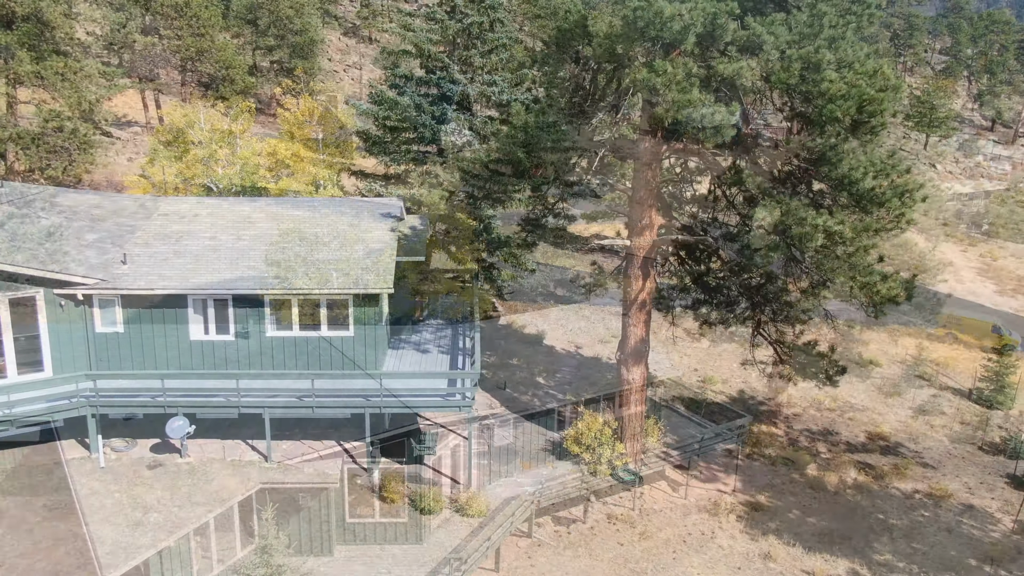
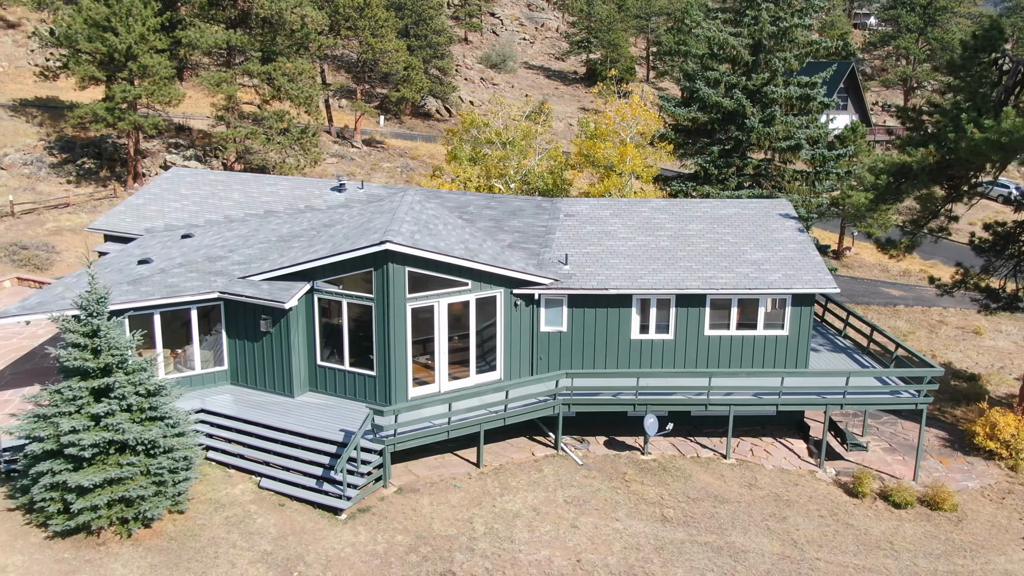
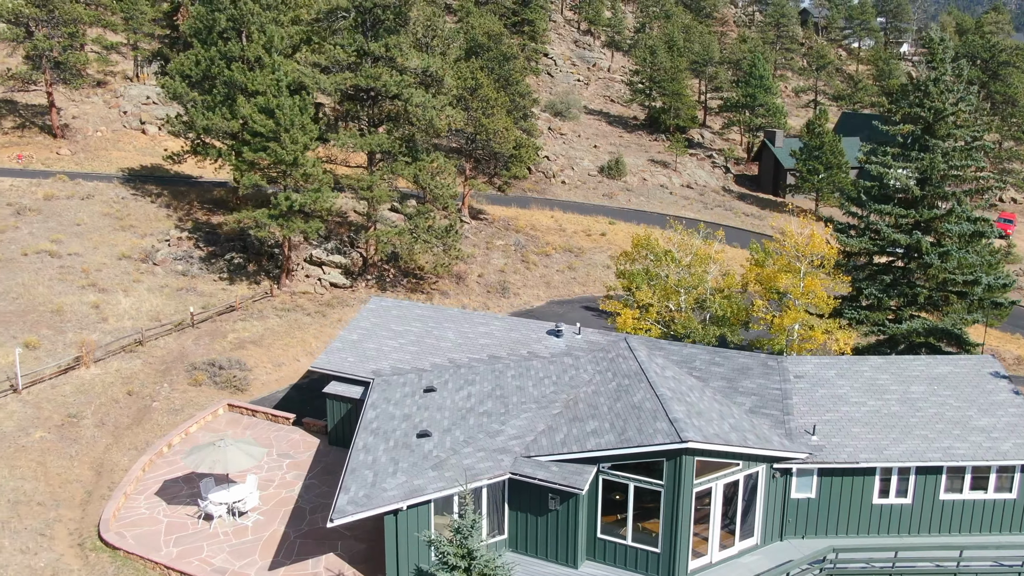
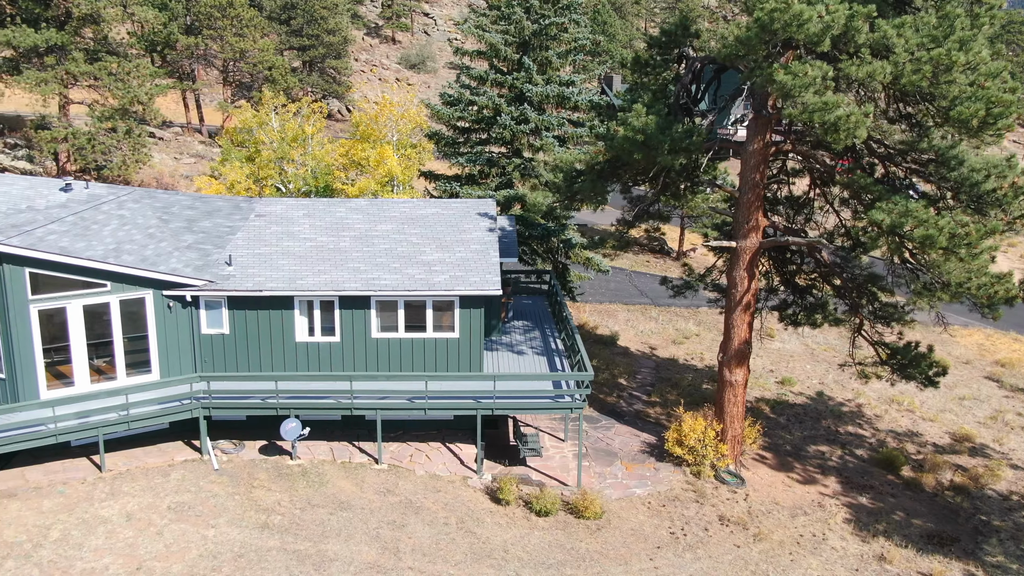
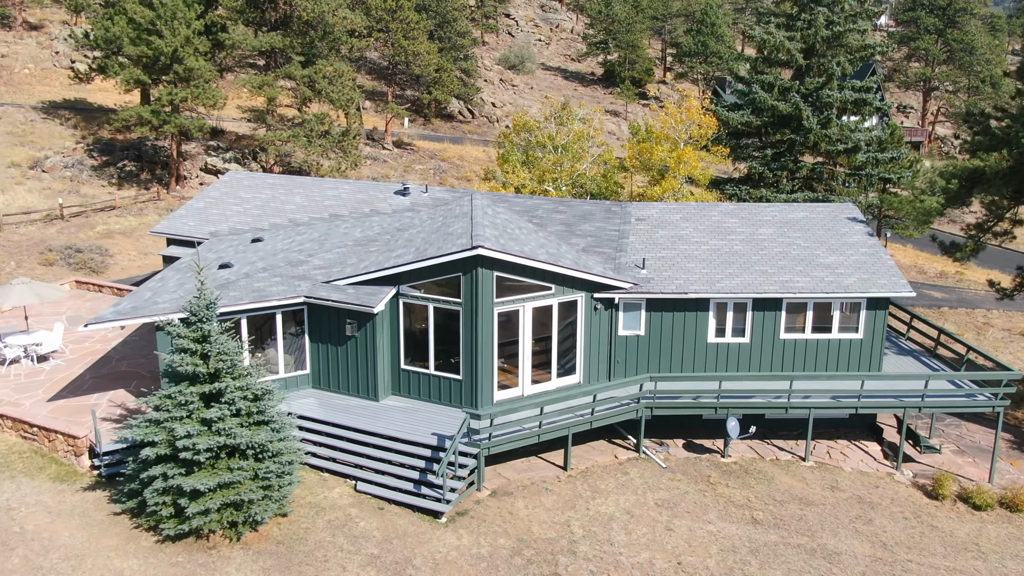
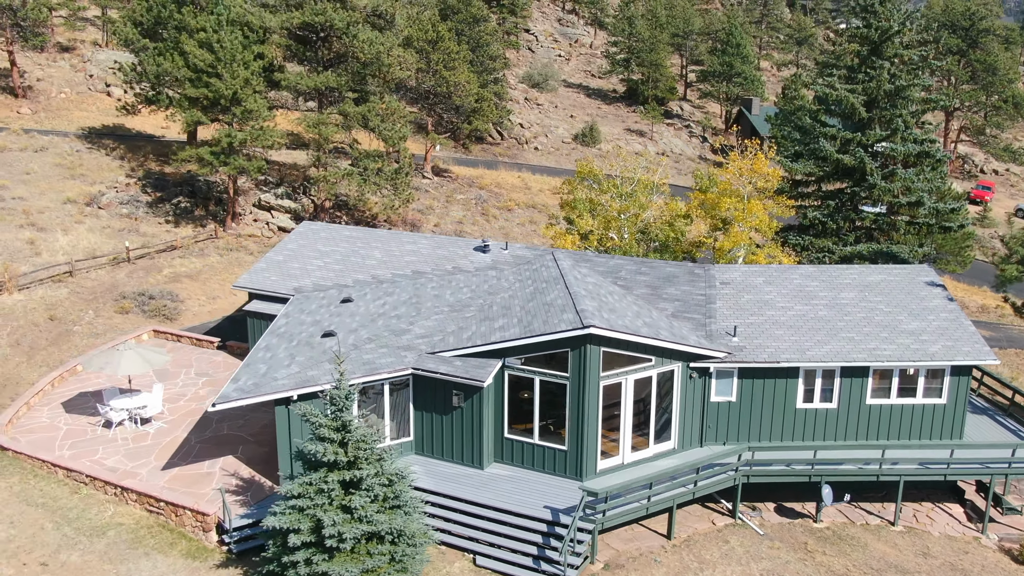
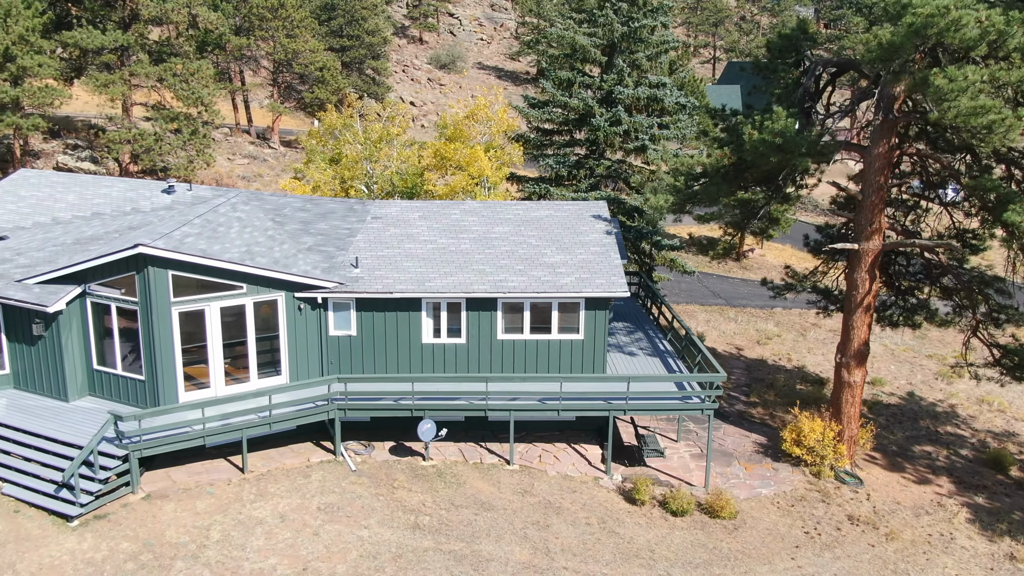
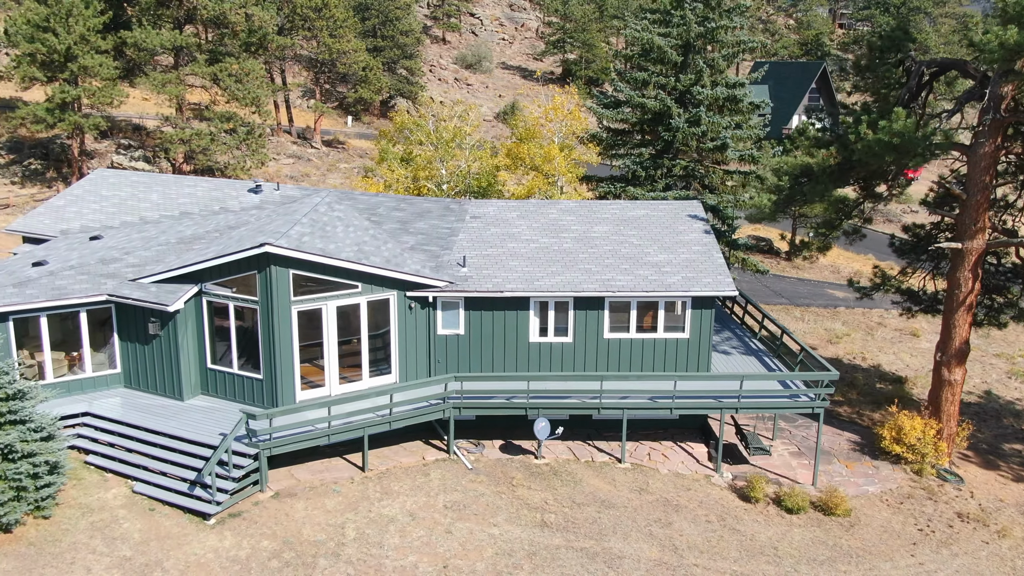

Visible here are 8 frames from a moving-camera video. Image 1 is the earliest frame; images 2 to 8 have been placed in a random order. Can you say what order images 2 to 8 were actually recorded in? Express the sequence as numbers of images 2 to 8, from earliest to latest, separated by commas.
4, 7, 8, 2, 5, 6, 3
